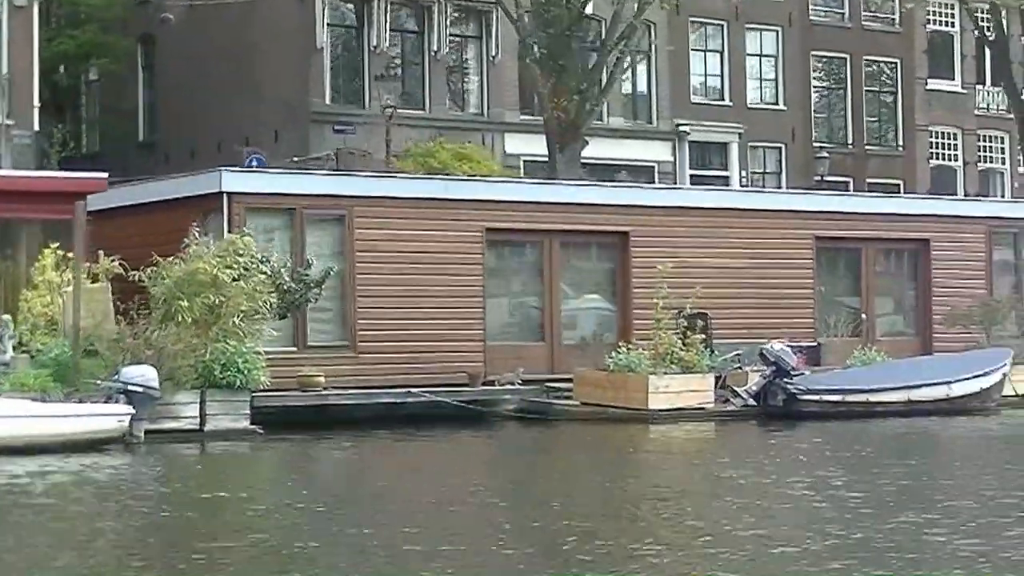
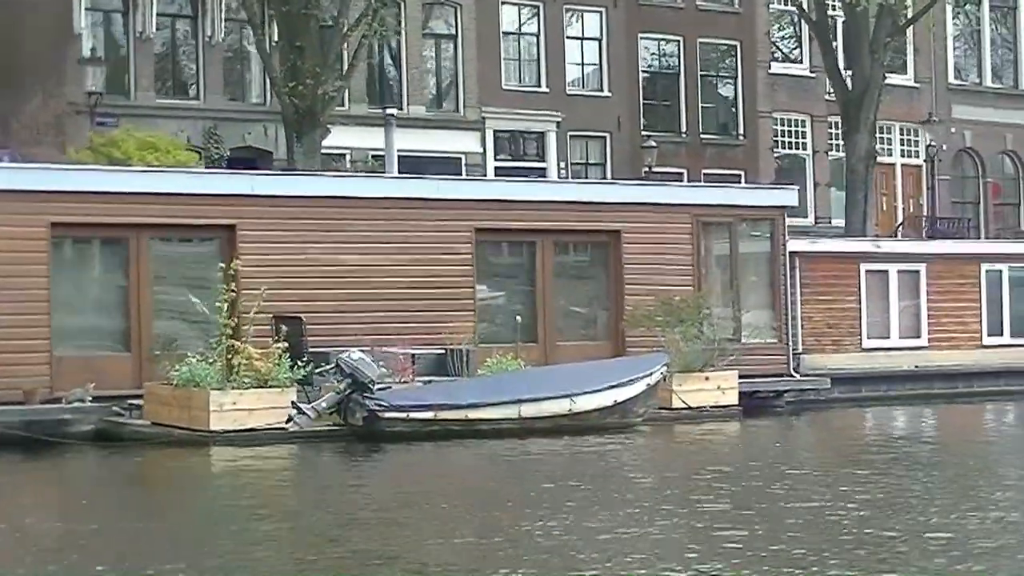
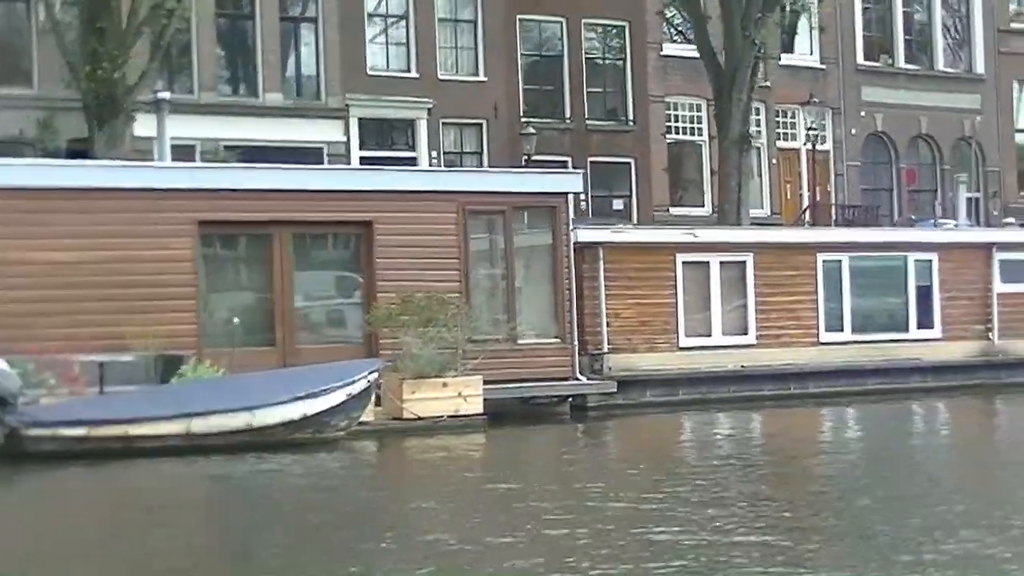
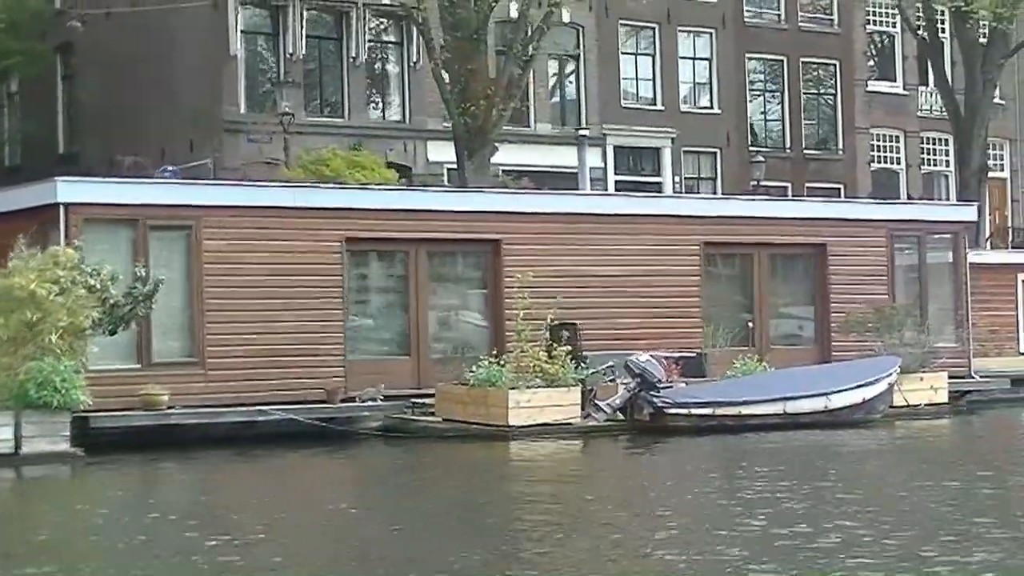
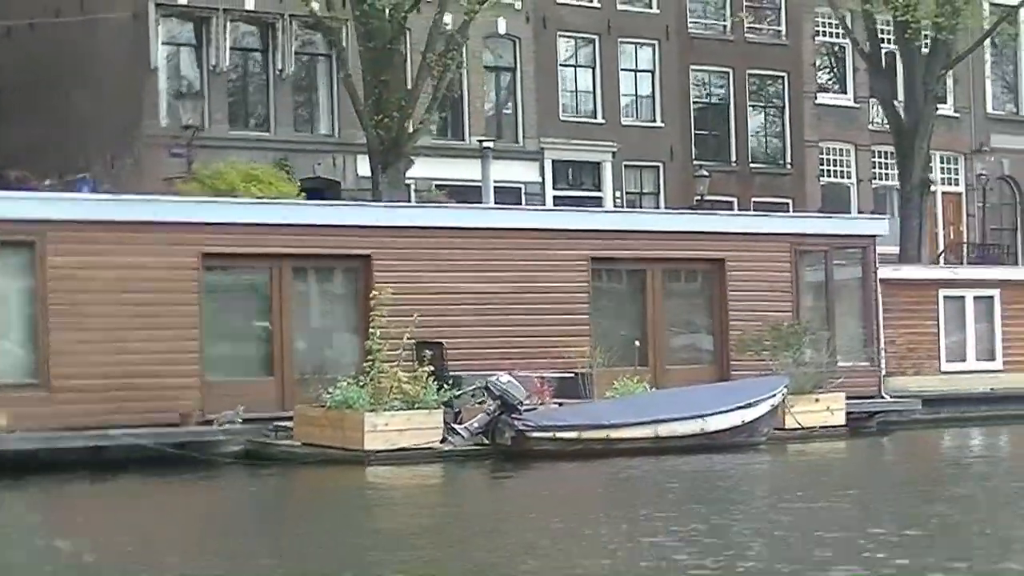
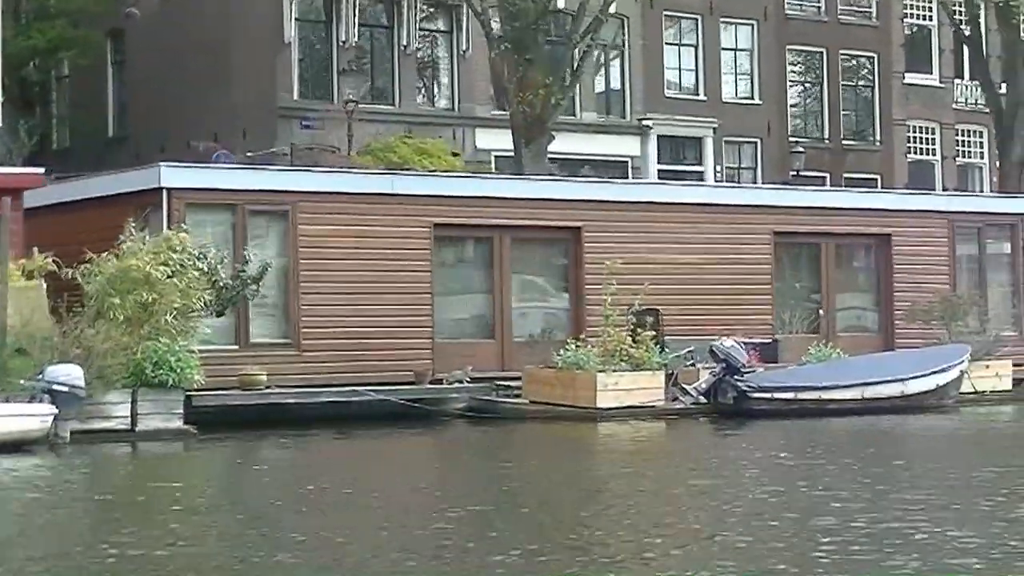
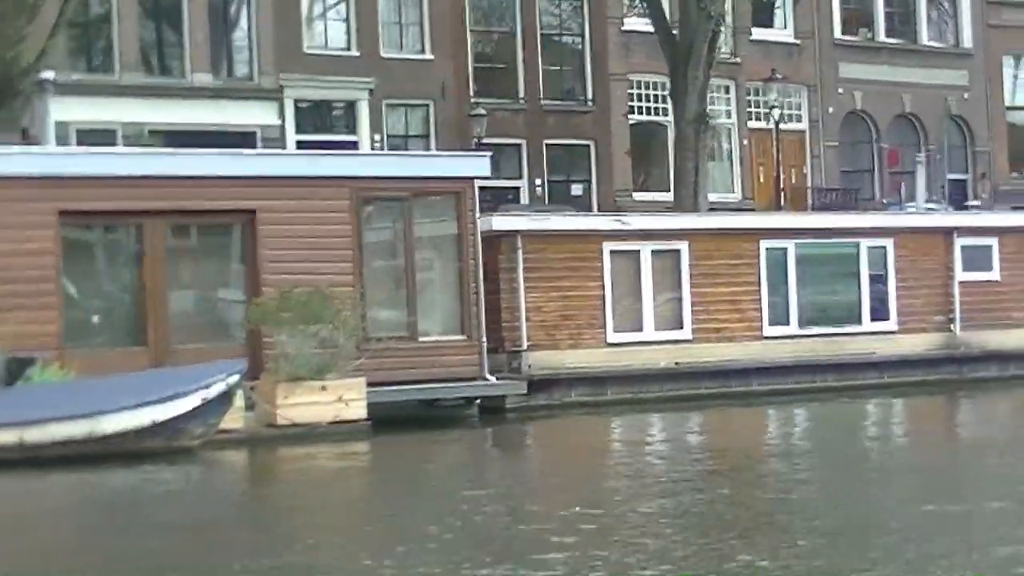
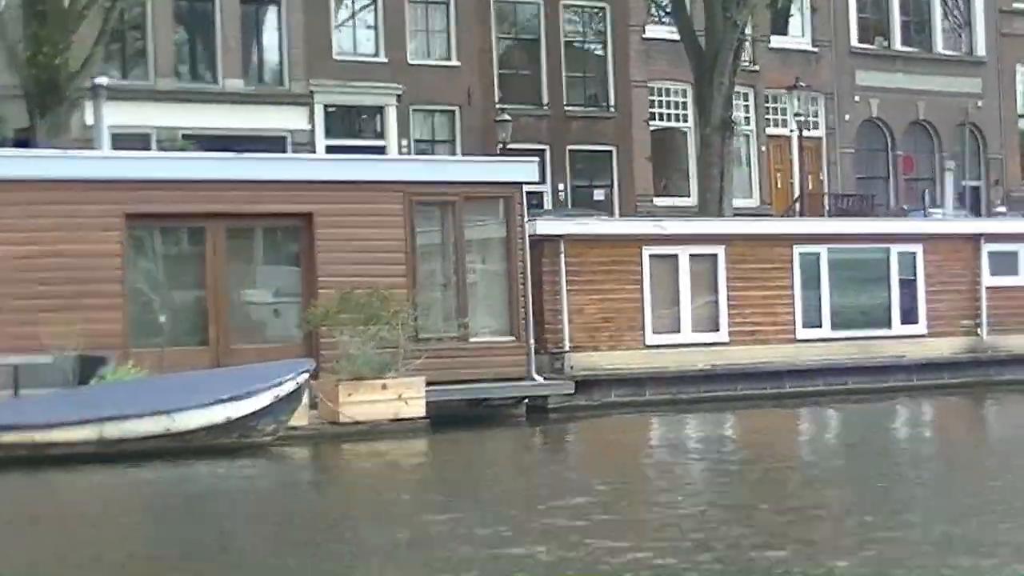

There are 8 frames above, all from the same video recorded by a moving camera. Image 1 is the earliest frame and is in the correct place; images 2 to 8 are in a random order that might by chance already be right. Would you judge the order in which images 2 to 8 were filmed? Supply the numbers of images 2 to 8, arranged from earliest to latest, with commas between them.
6, 4, 5, 2, 3, 8, 7
